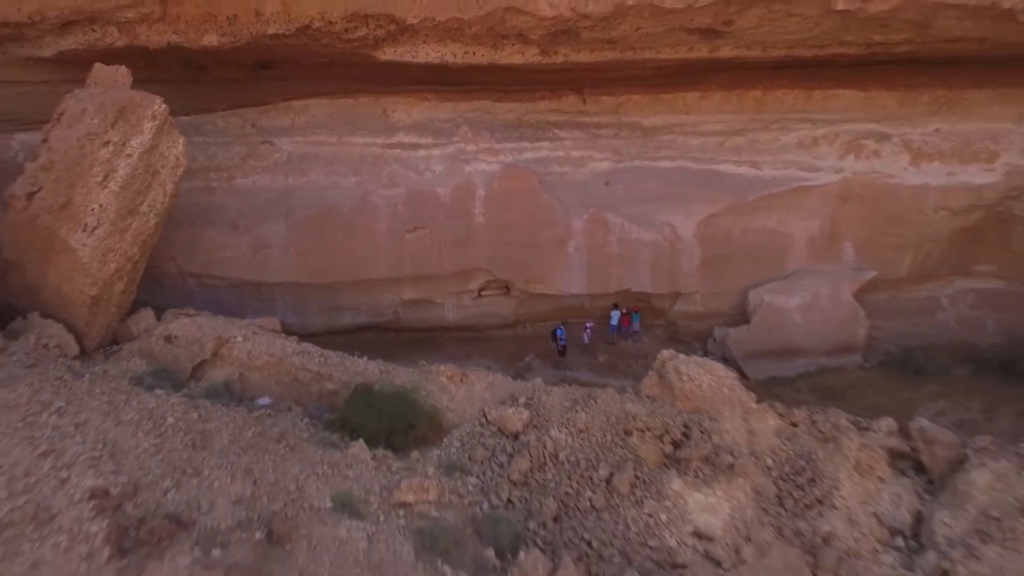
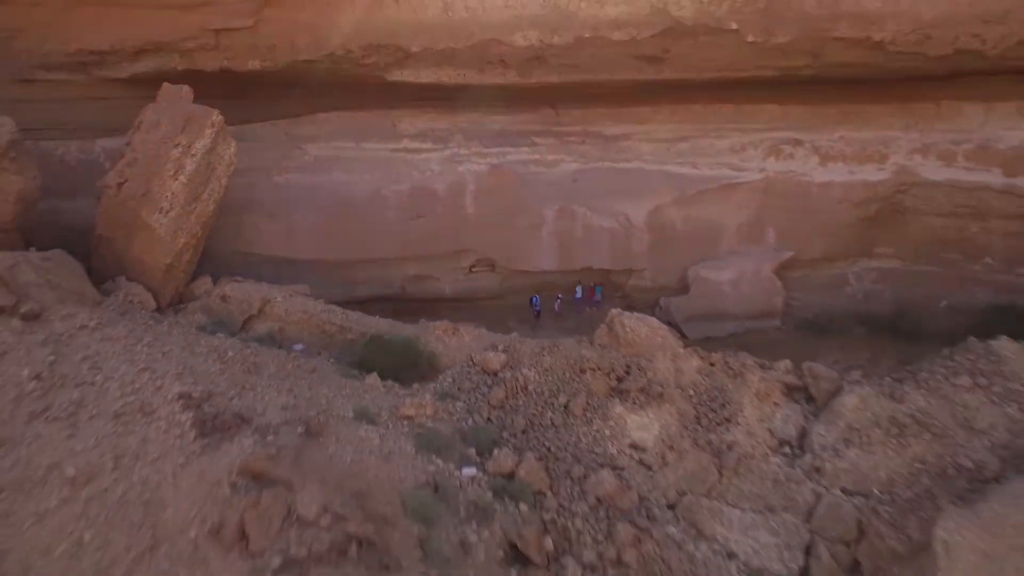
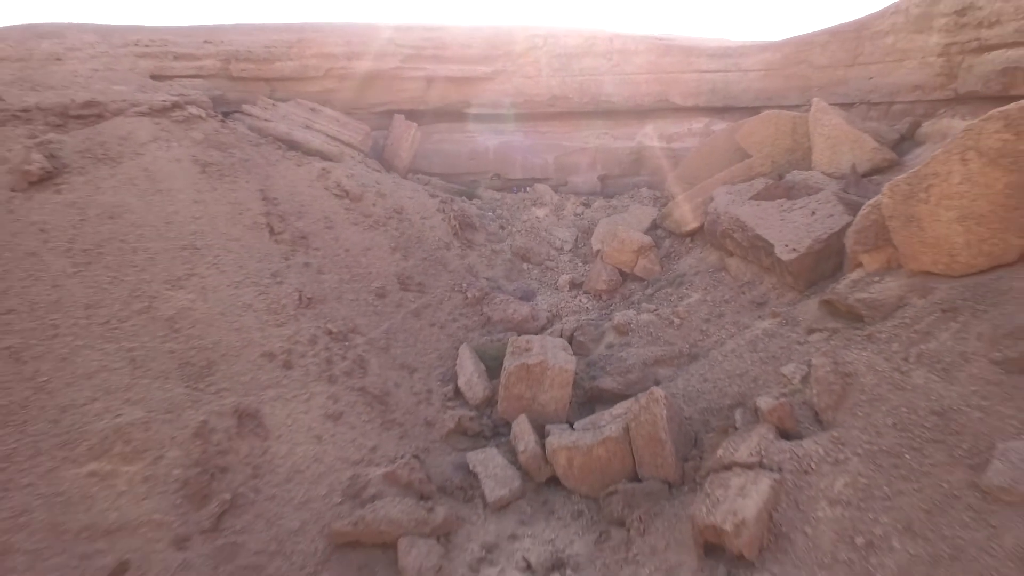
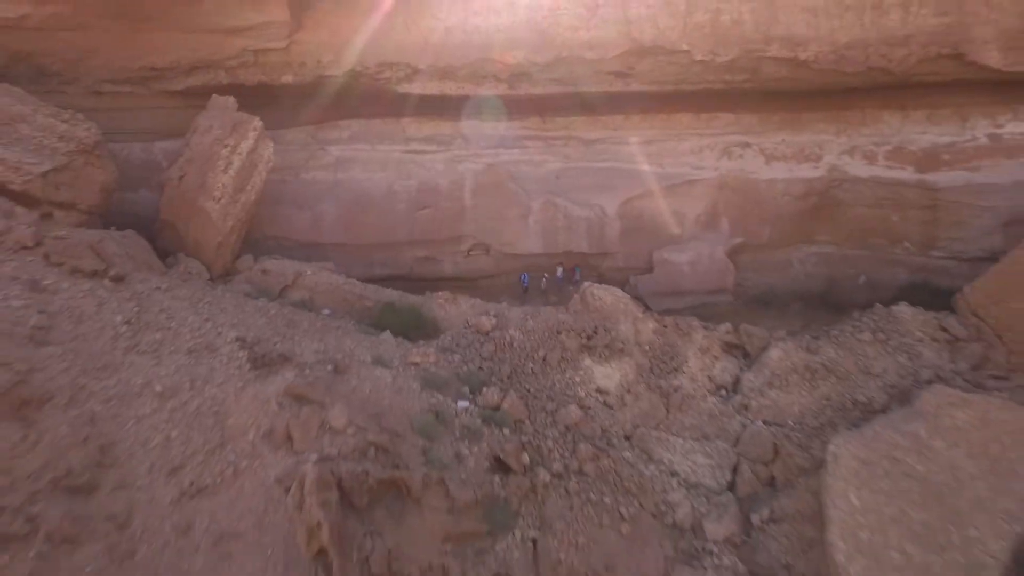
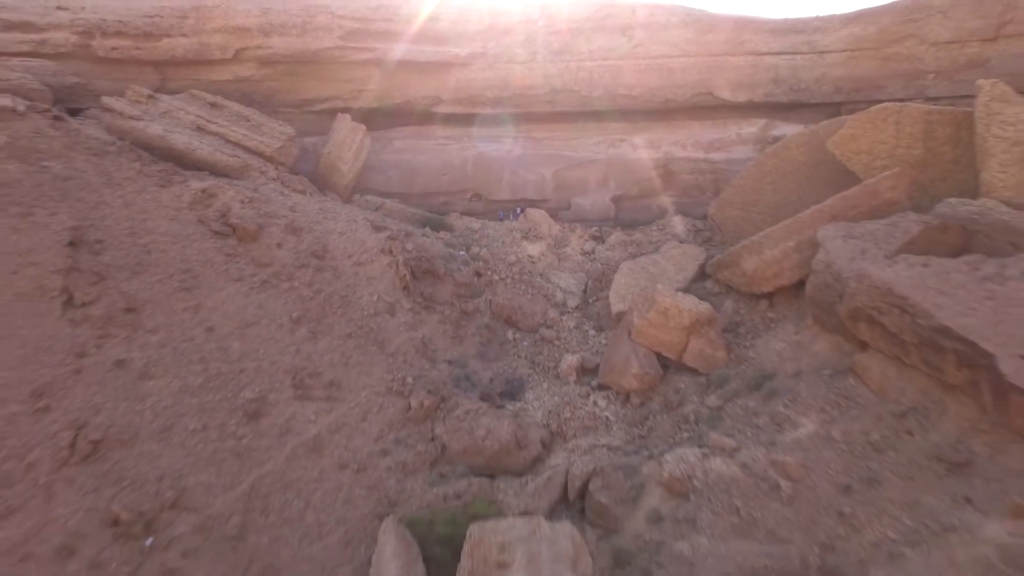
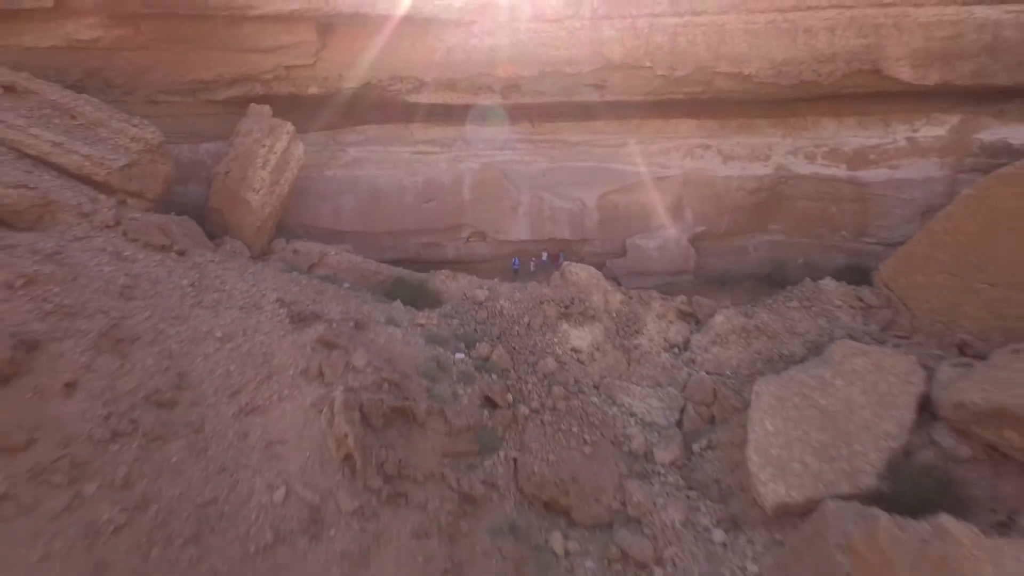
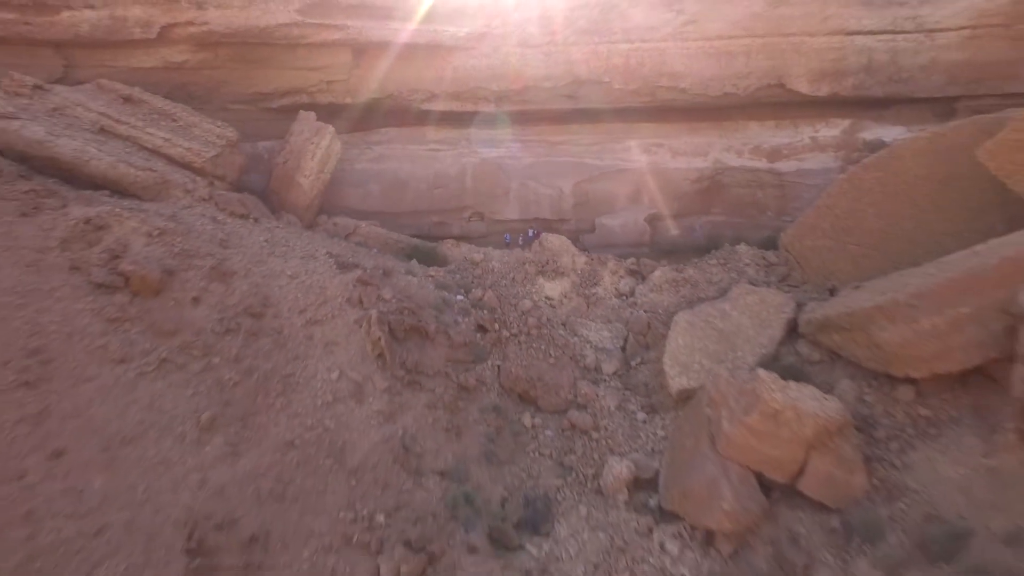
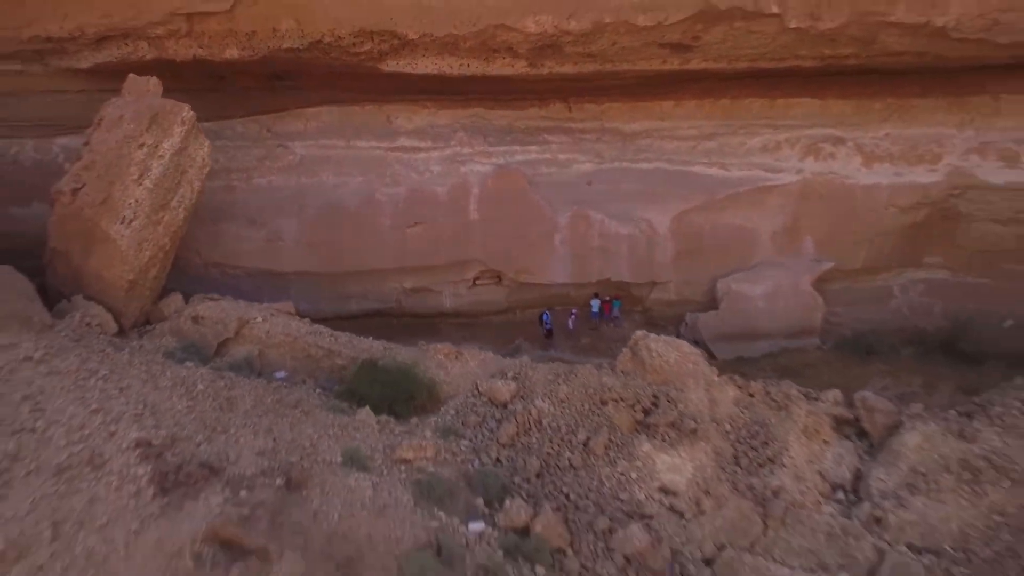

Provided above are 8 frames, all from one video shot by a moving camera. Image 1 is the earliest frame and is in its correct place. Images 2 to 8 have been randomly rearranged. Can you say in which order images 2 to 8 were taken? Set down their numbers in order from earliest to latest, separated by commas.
8, 2, 4, 6, 7, 5, 3
